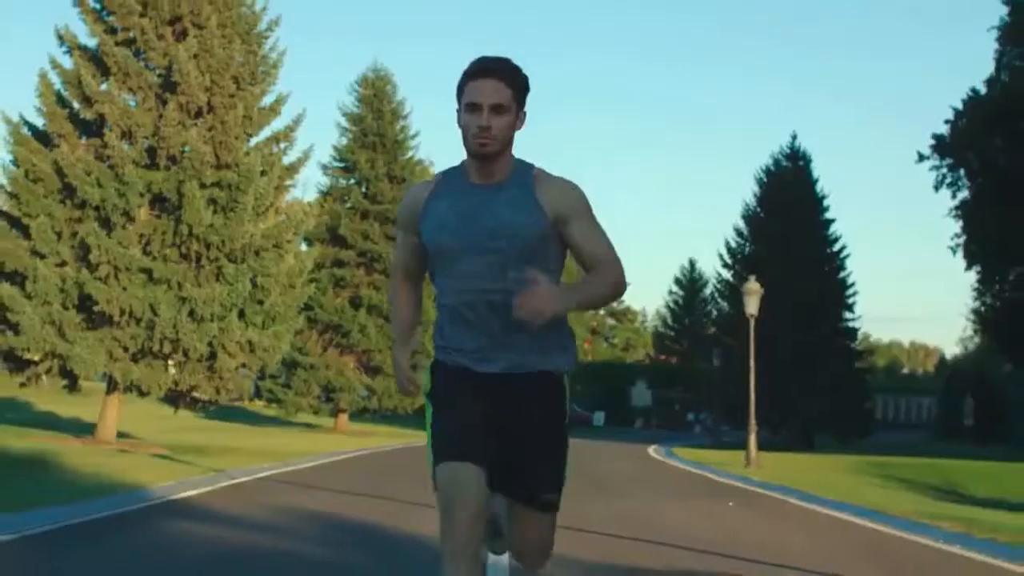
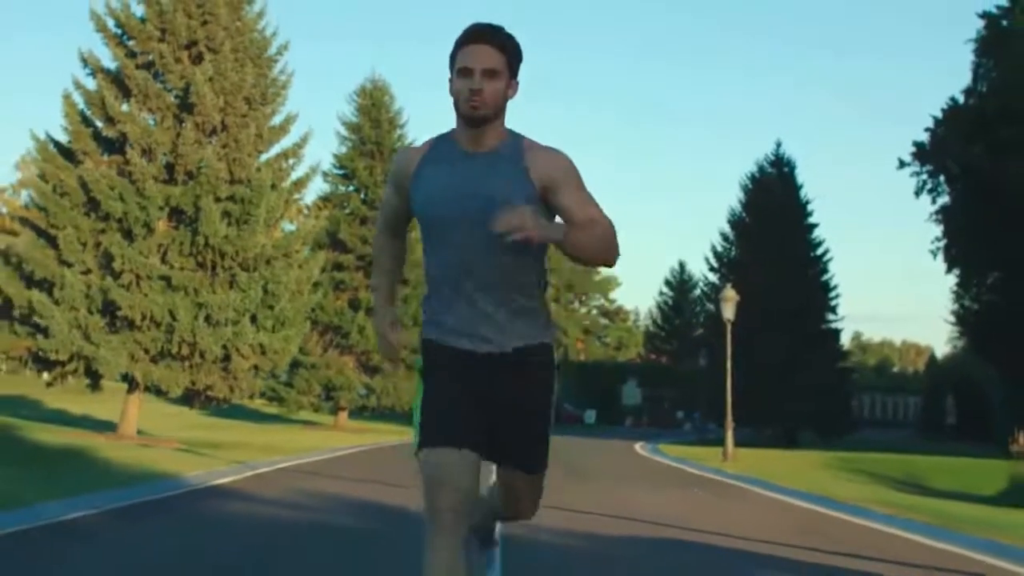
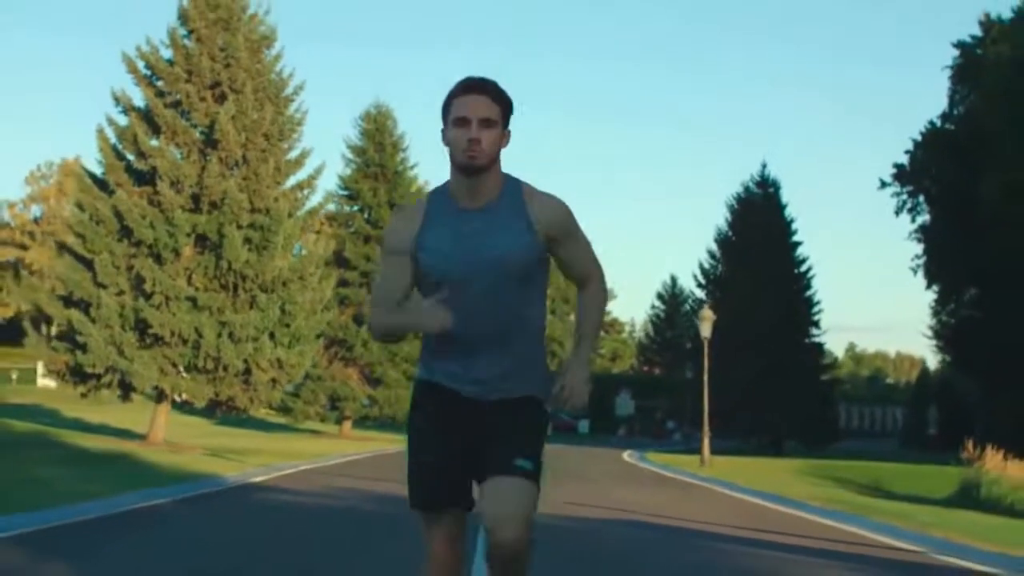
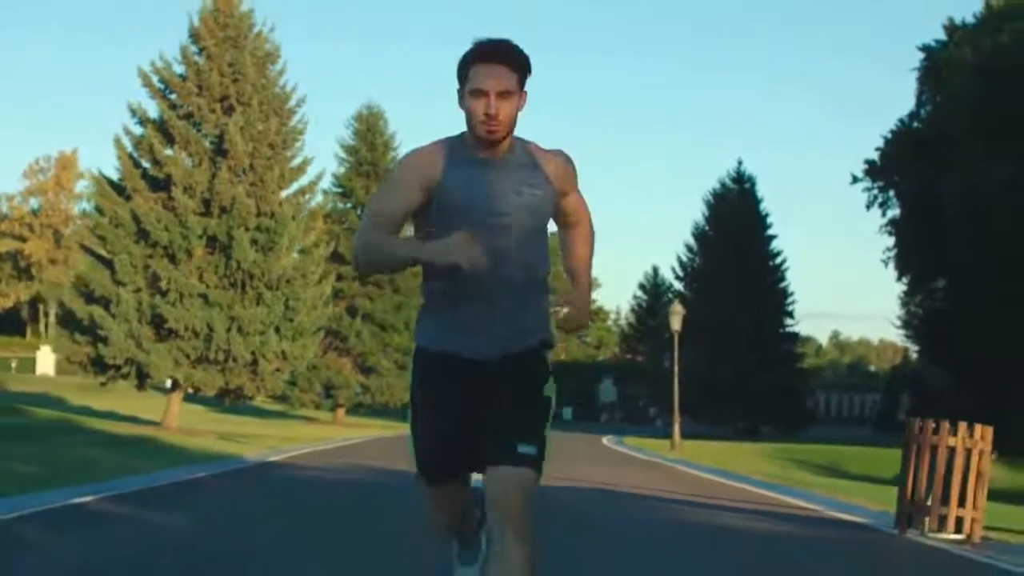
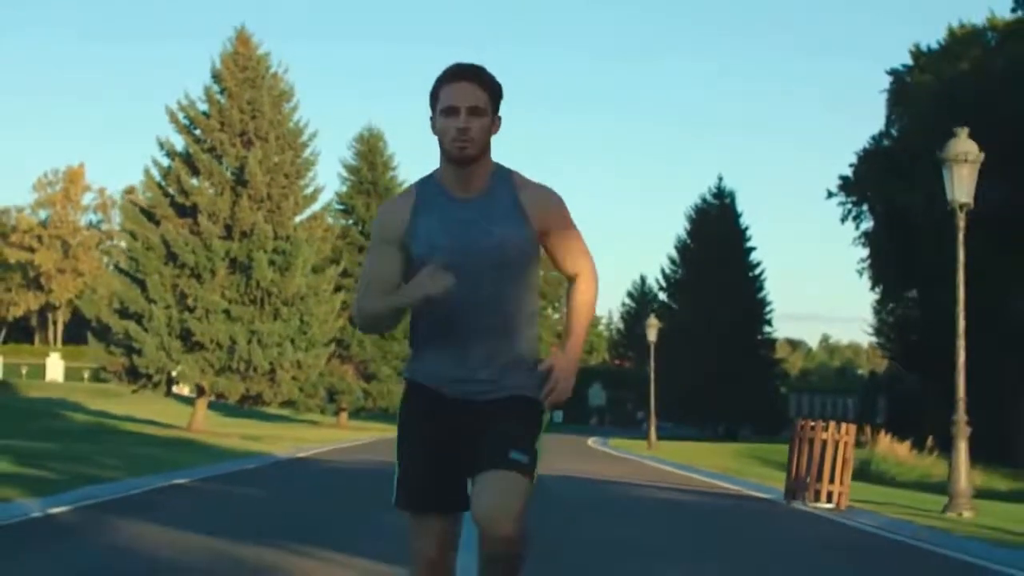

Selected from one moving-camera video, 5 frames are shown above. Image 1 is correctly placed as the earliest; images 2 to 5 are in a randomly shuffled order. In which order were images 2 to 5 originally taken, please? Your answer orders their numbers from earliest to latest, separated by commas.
2, 3, 4, 5
